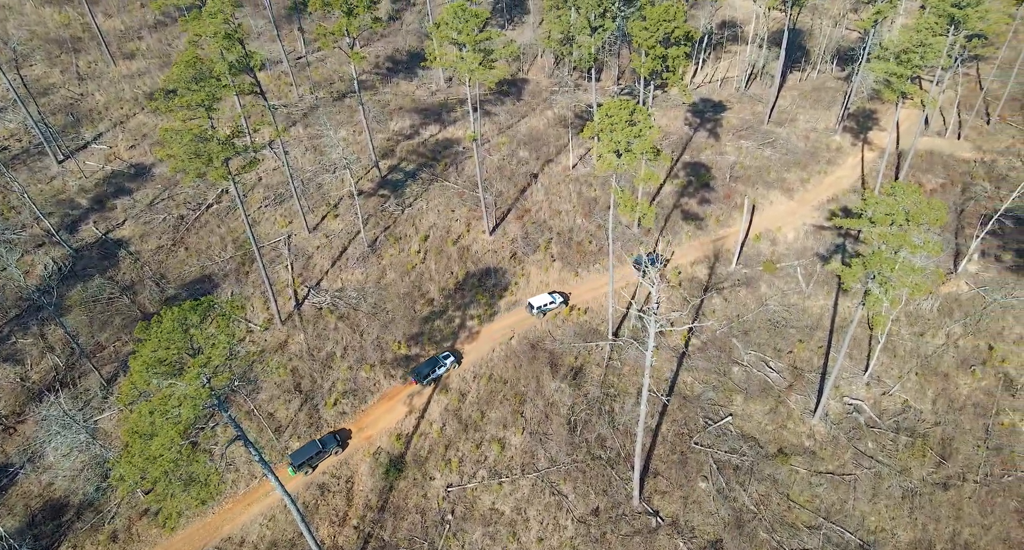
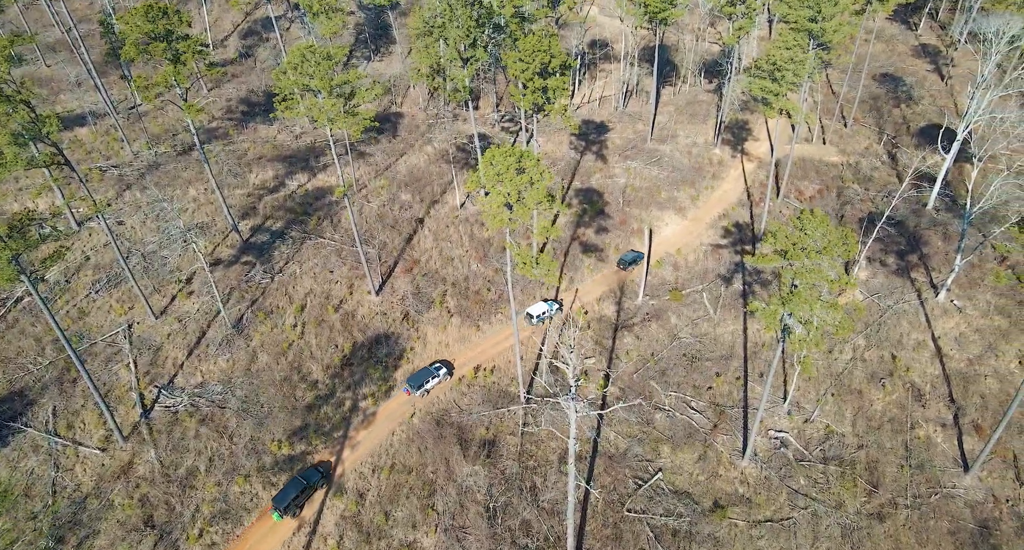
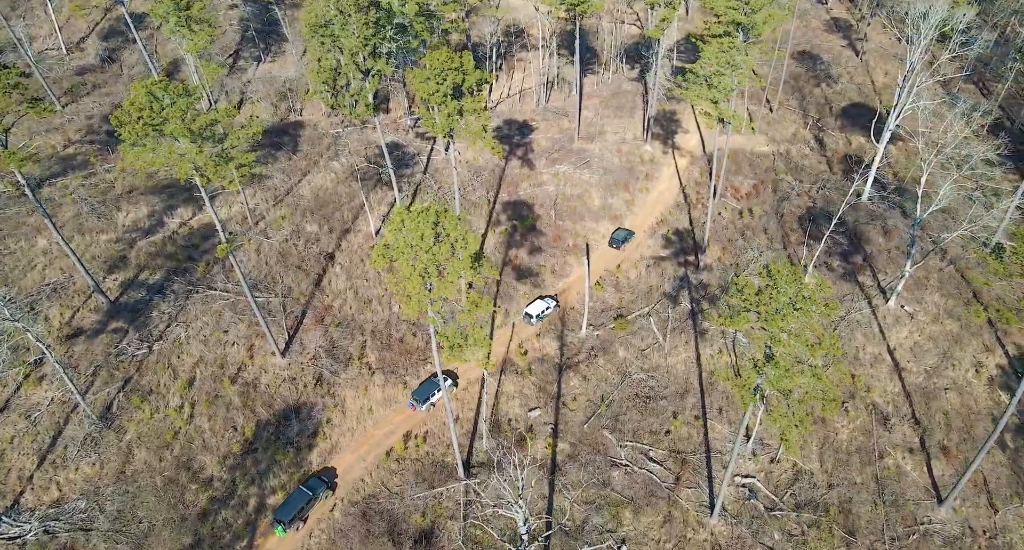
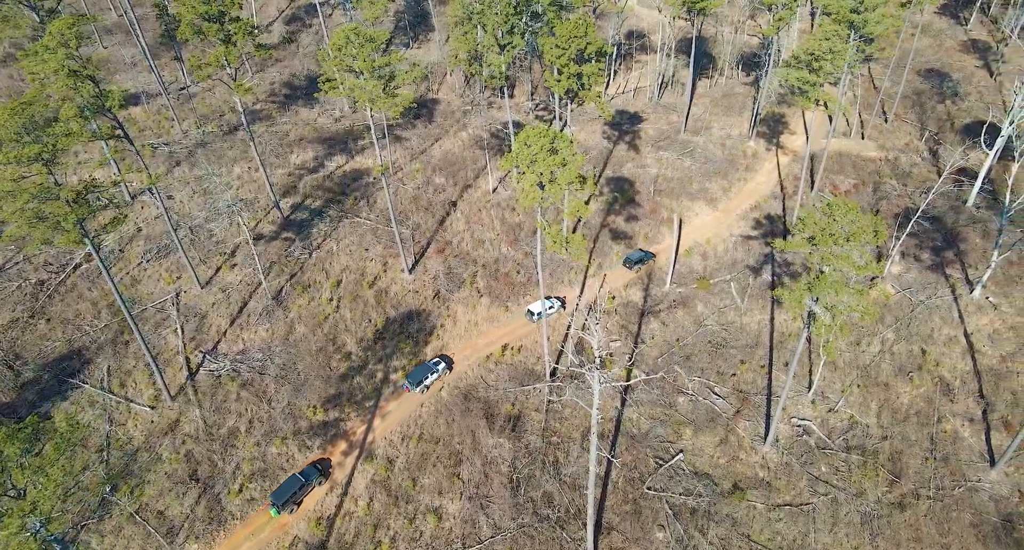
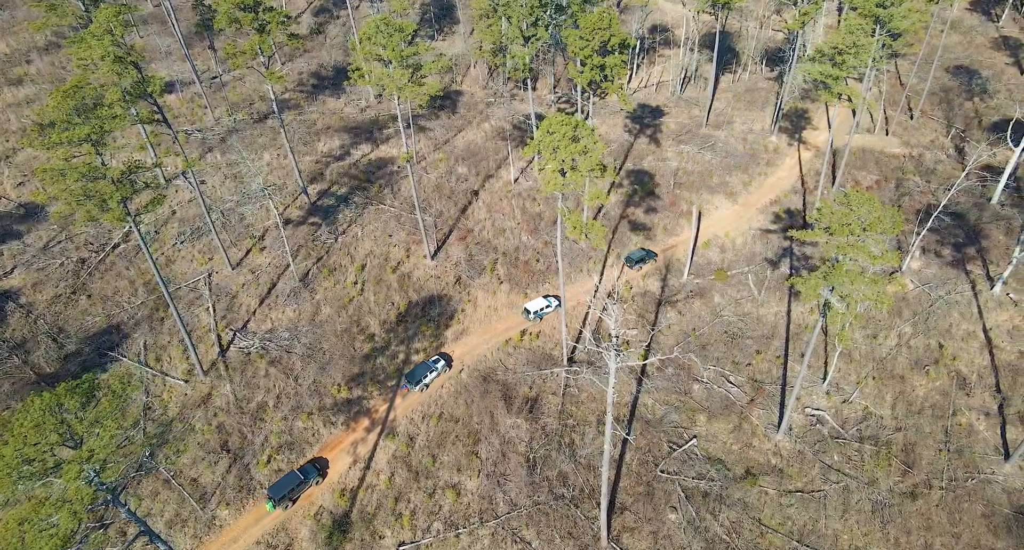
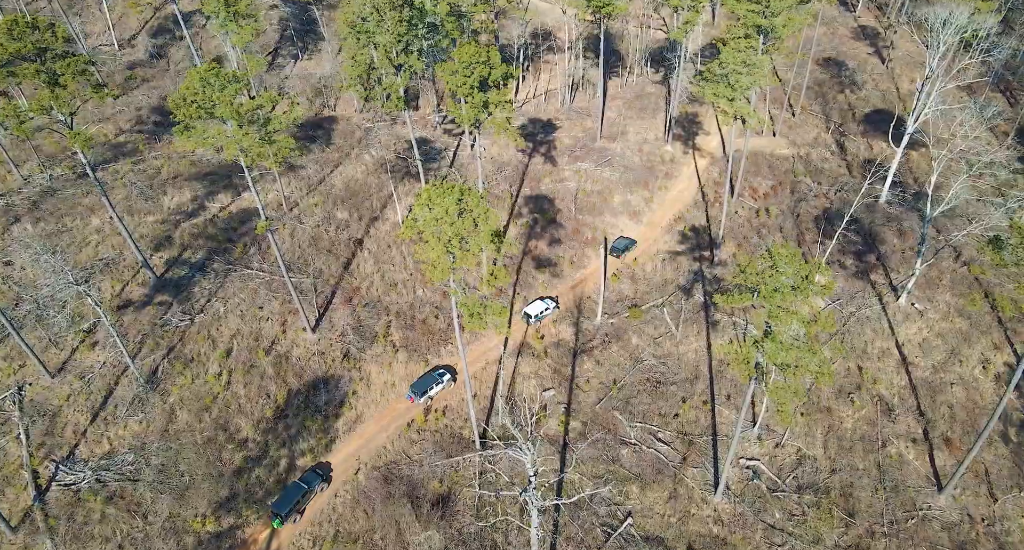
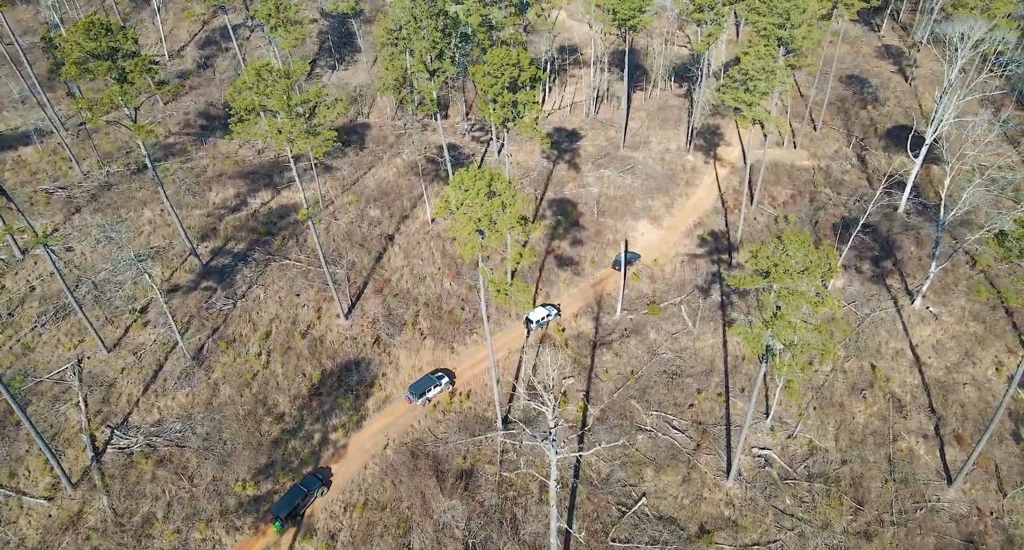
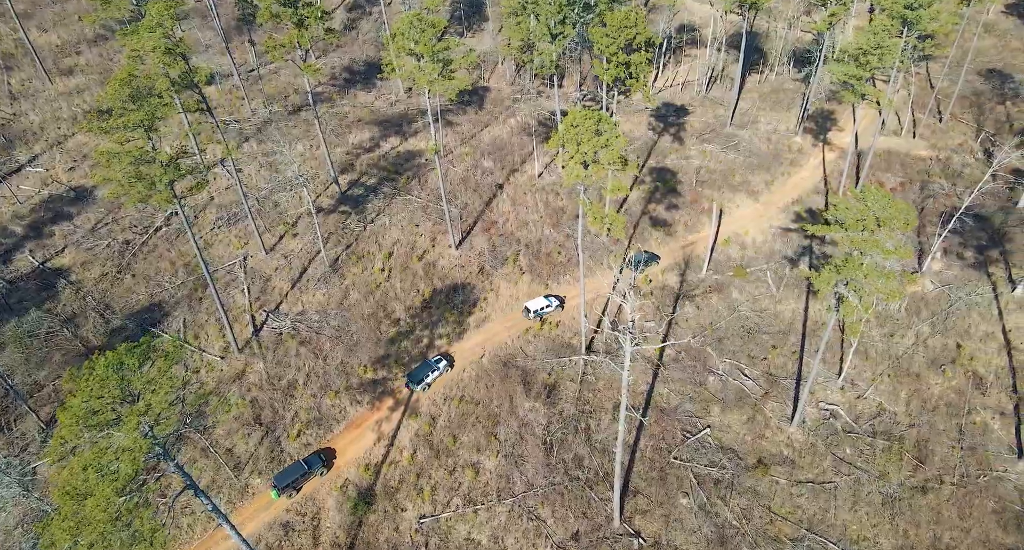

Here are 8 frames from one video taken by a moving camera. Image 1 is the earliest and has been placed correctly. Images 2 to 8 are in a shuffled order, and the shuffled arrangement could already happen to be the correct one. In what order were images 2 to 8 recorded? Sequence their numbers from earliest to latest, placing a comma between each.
8, 5, 4, 2, 7, 6, 3
